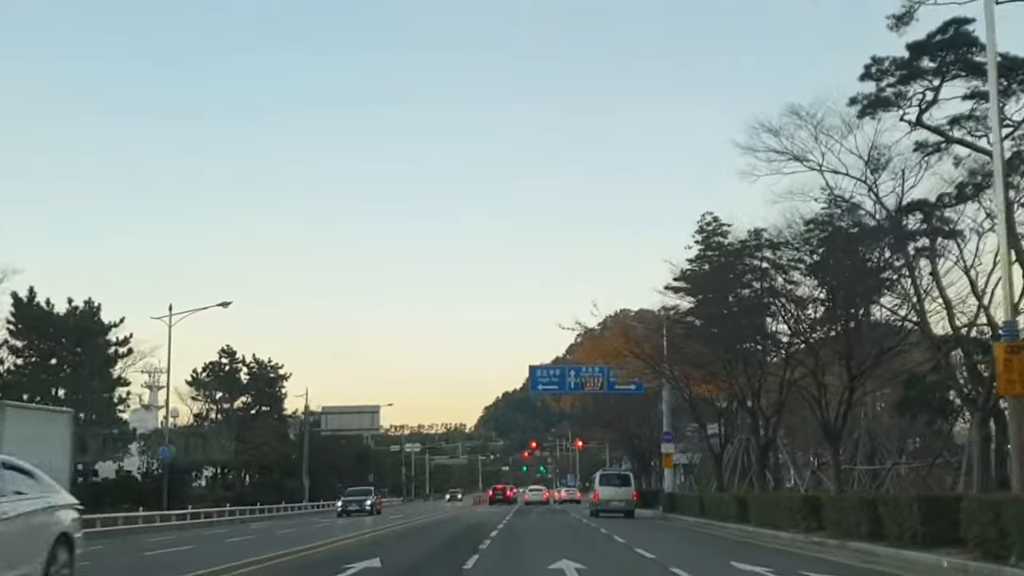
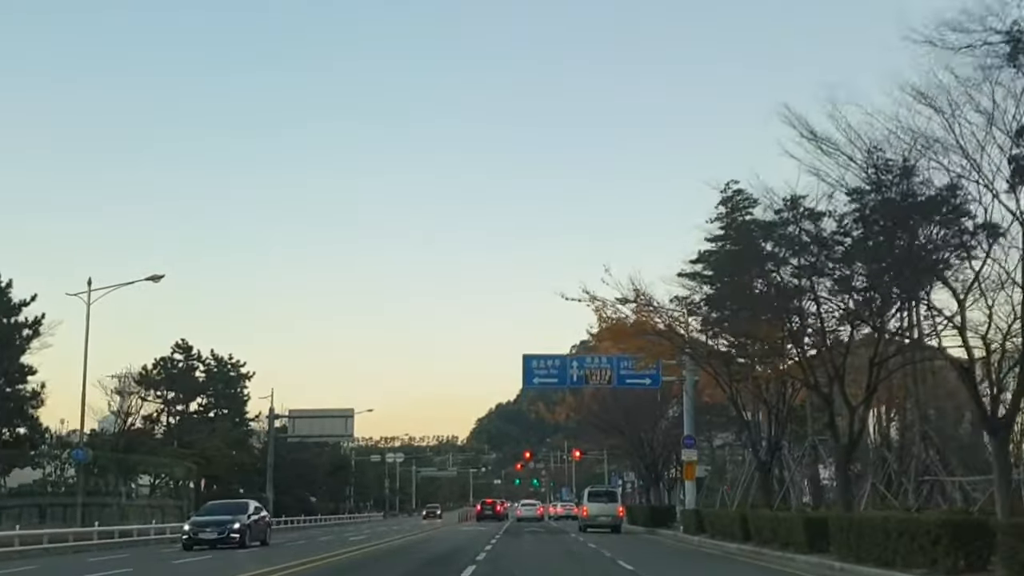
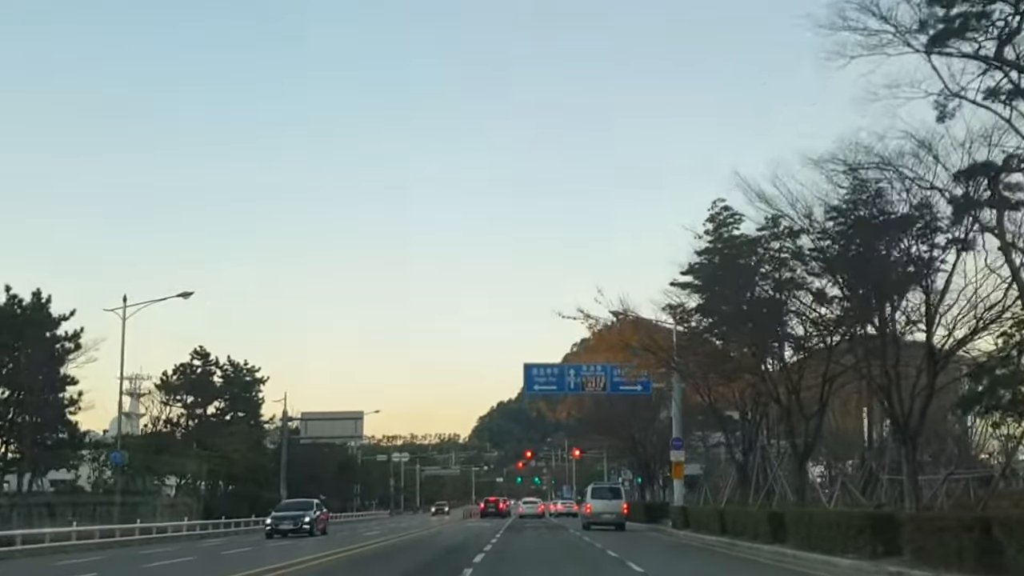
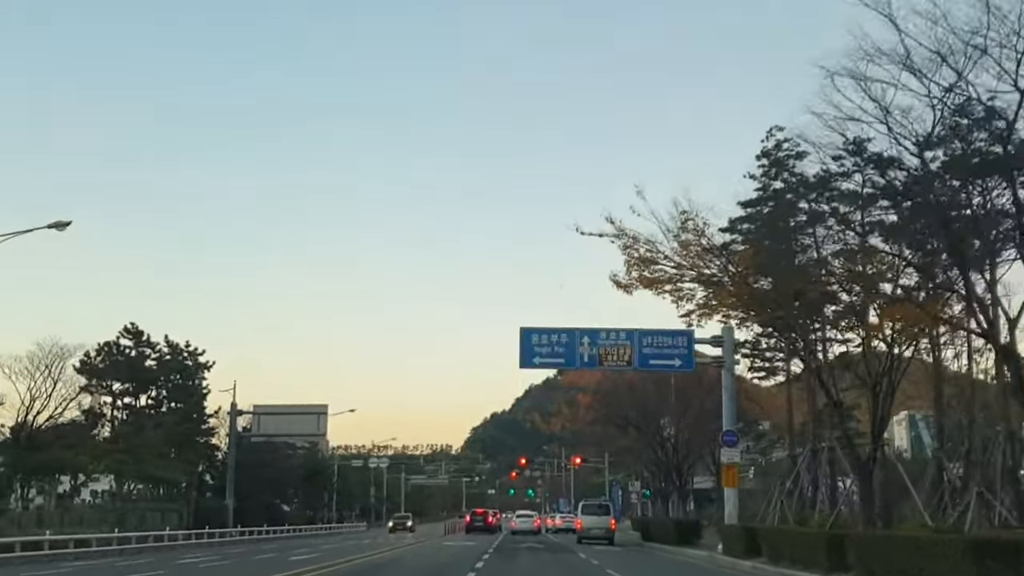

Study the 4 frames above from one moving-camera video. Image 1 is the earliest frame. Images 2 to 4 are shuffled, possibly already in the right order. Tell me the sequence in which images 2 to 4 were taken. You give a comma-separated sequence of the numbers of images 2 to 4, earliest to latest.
3, 2, 4
